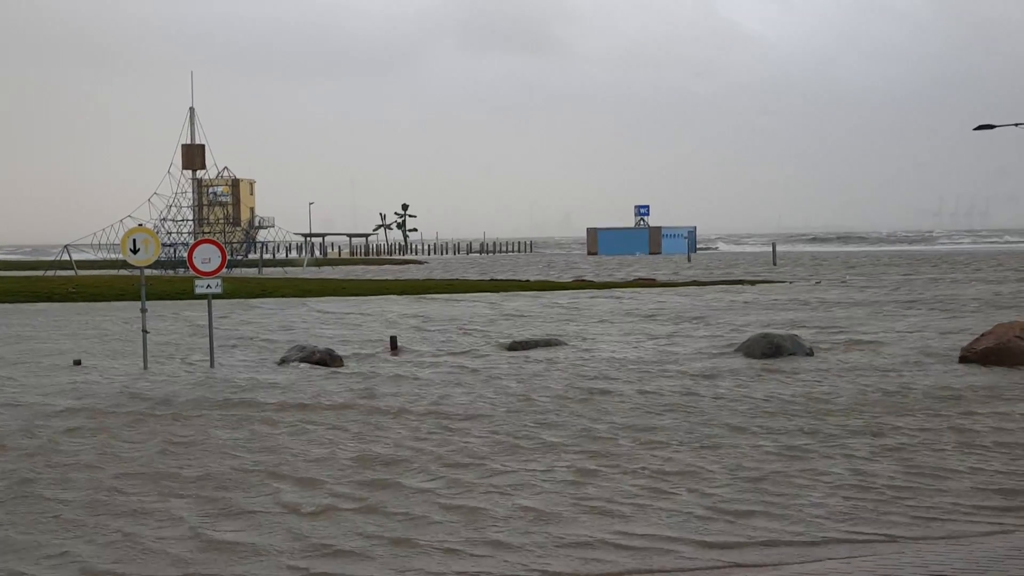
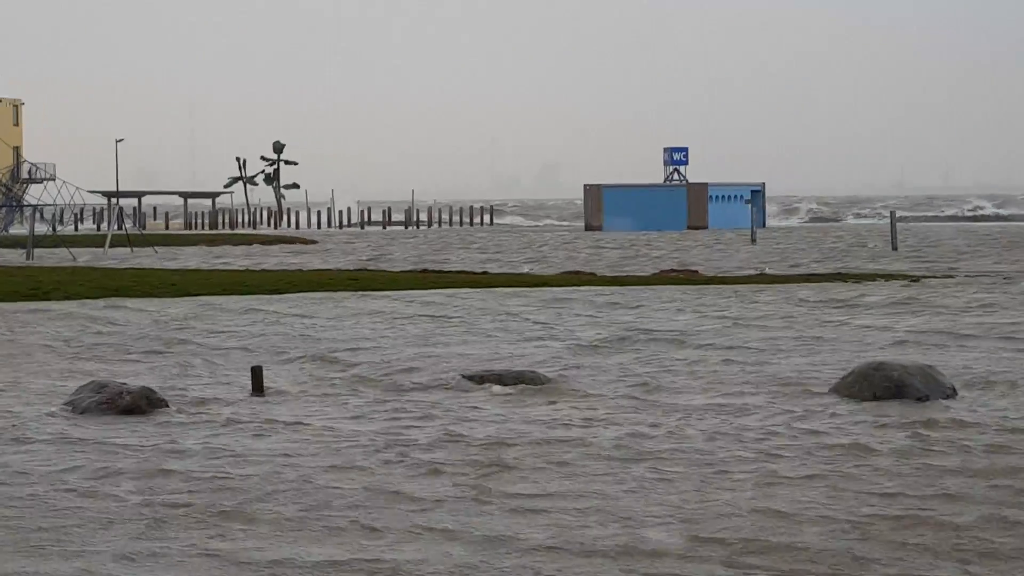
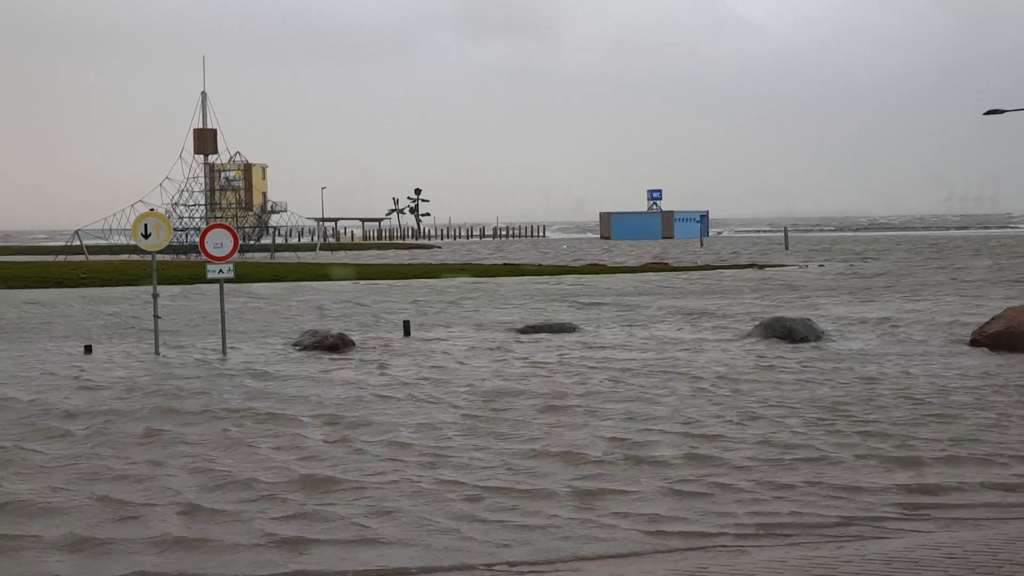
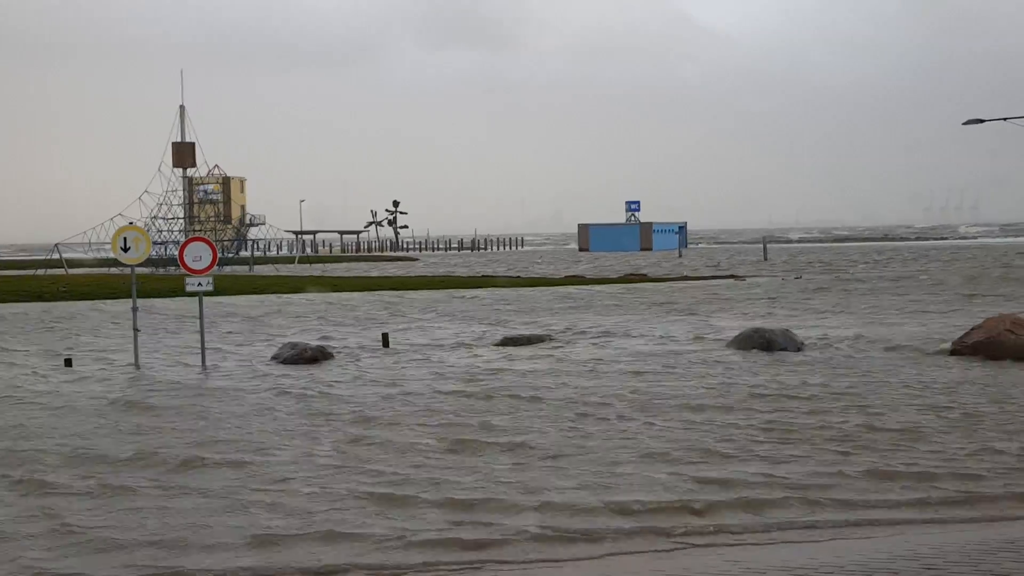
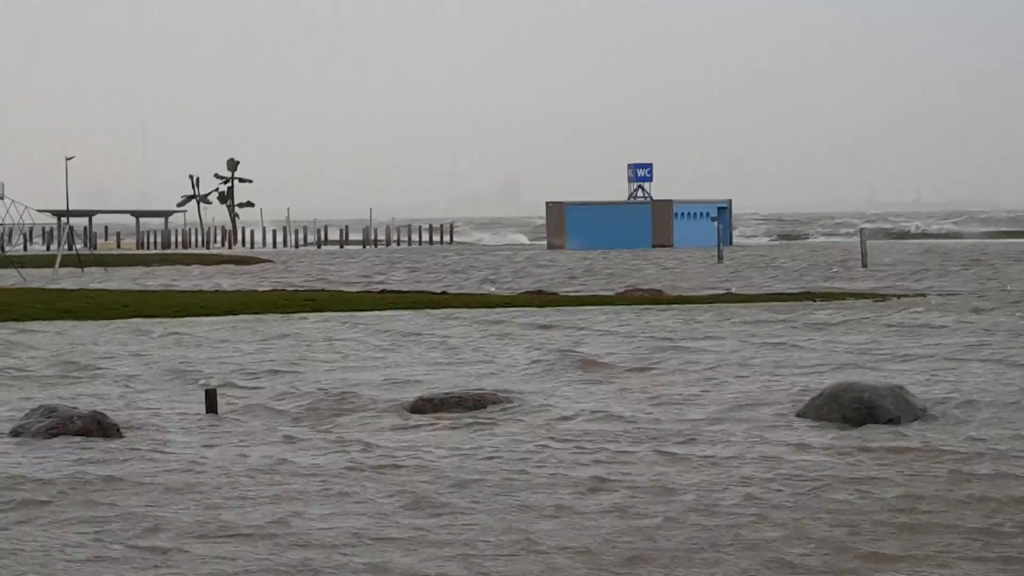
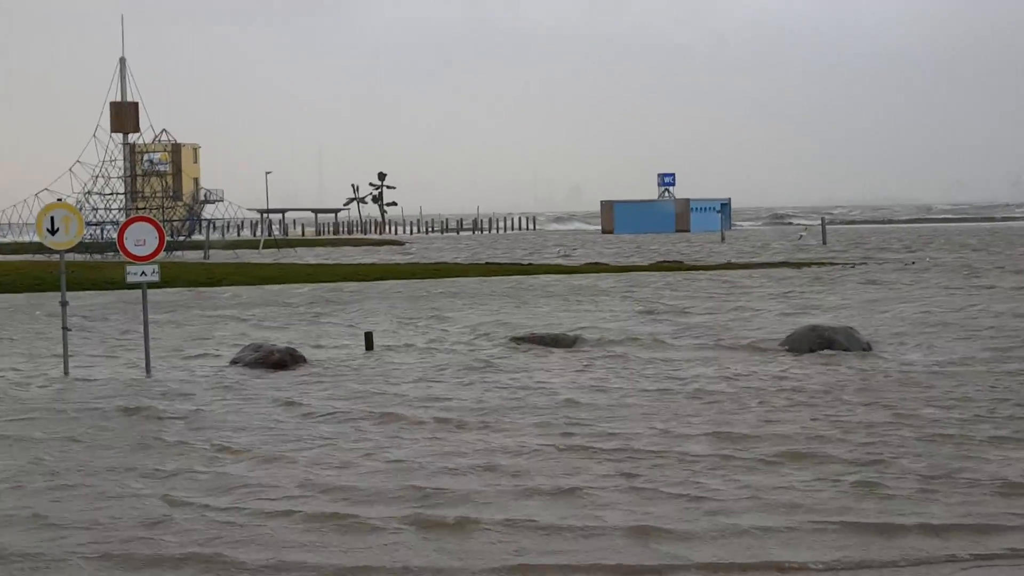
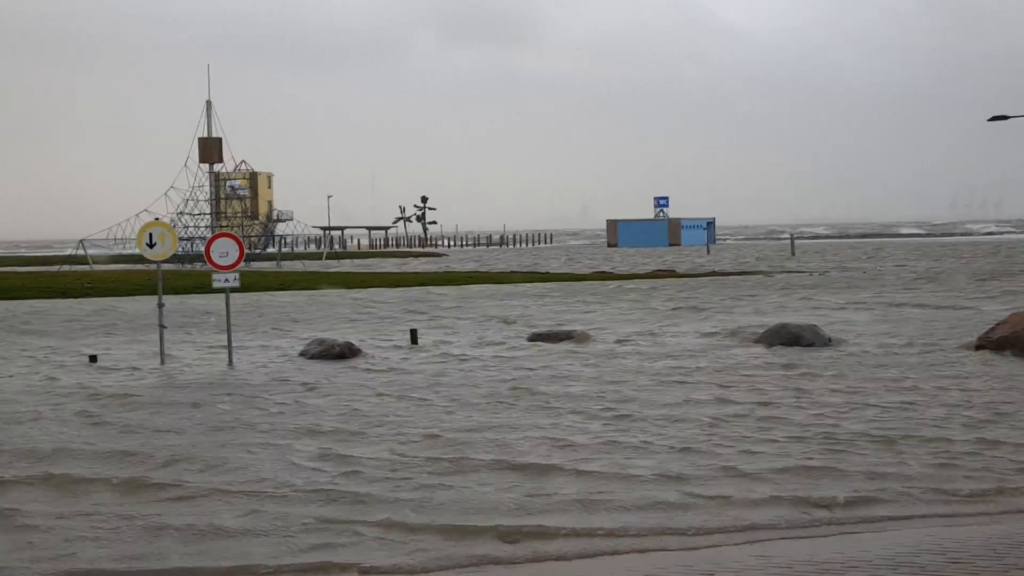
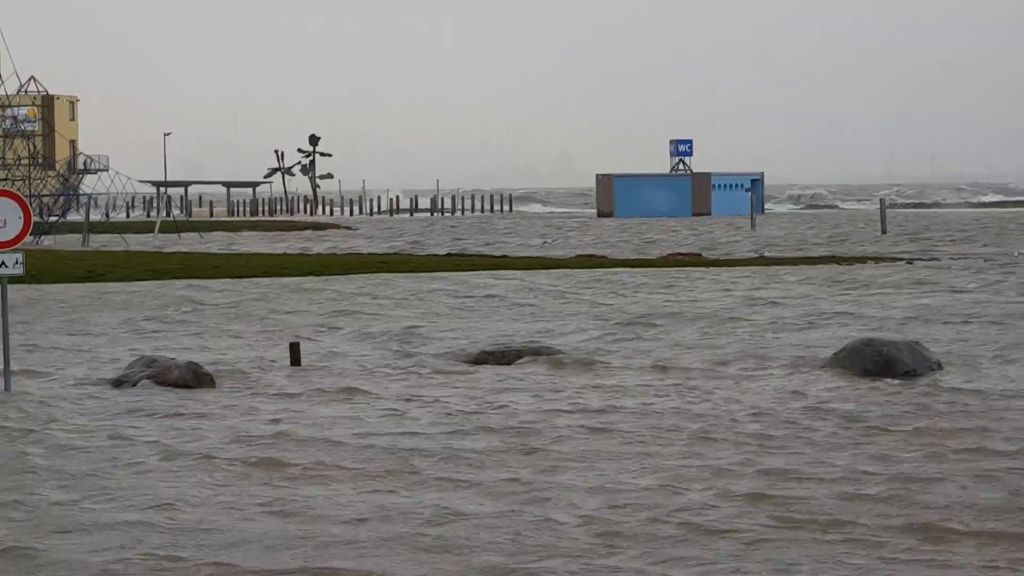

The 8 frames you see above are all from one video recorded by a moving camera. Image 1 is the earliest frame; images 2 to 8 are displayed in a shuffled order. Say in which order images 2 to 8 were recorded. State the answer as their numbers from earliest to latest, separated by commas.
3, 4, 7, 6, 8, 2, 5
